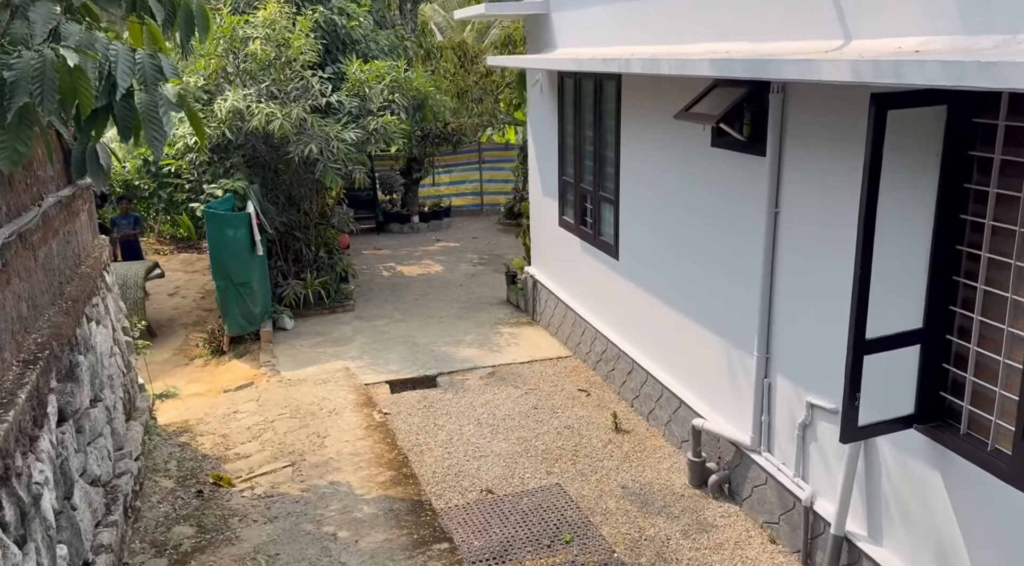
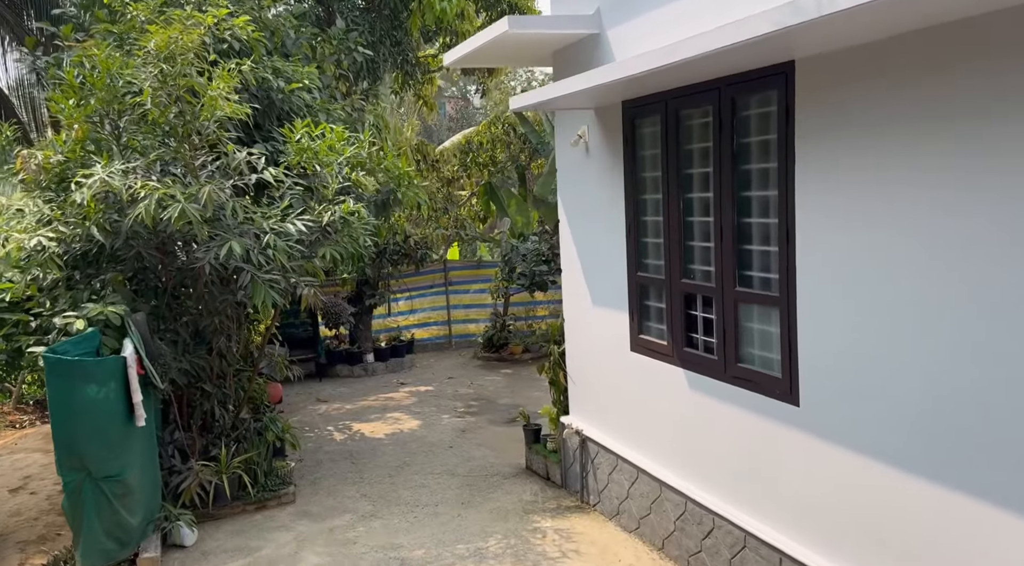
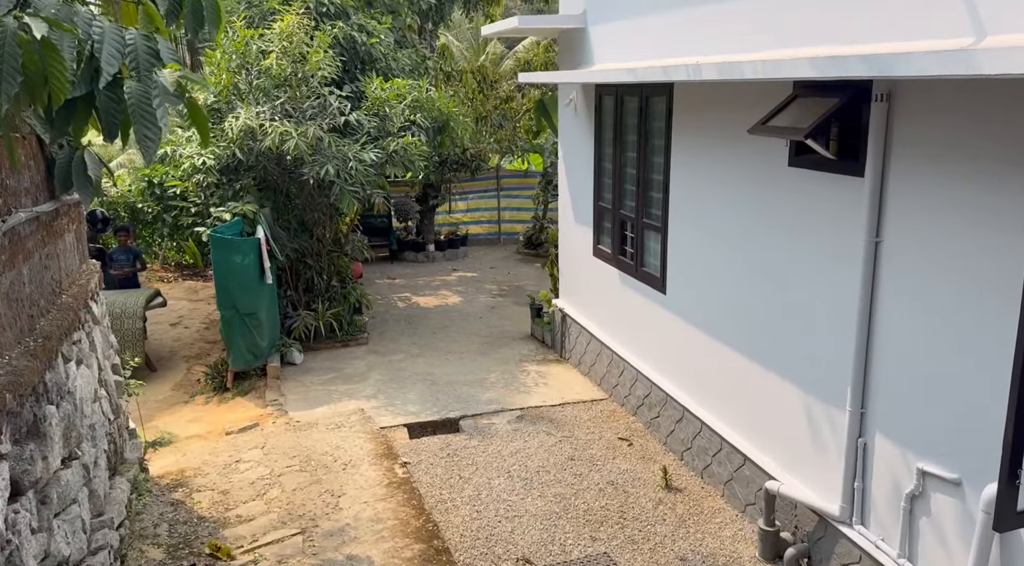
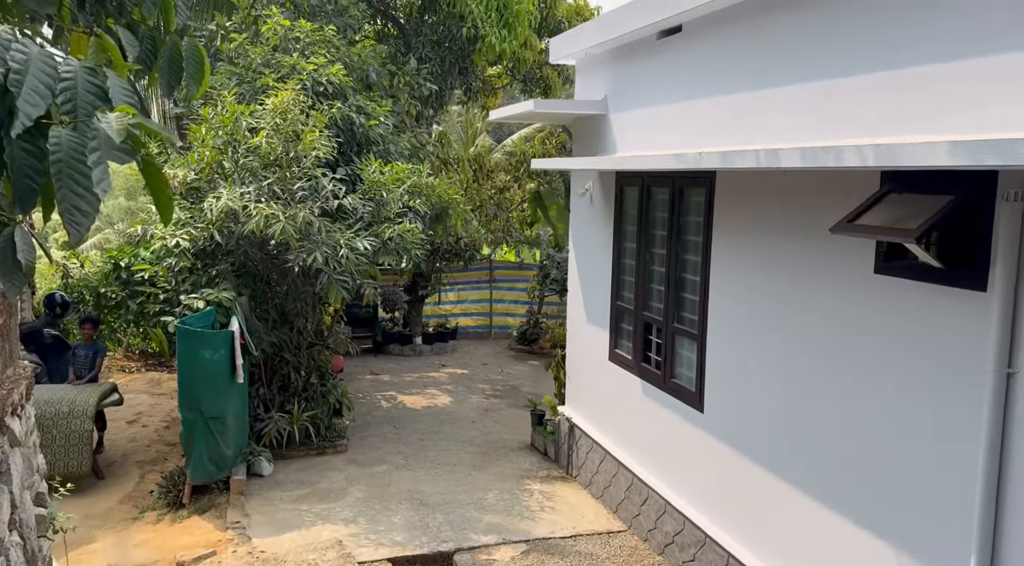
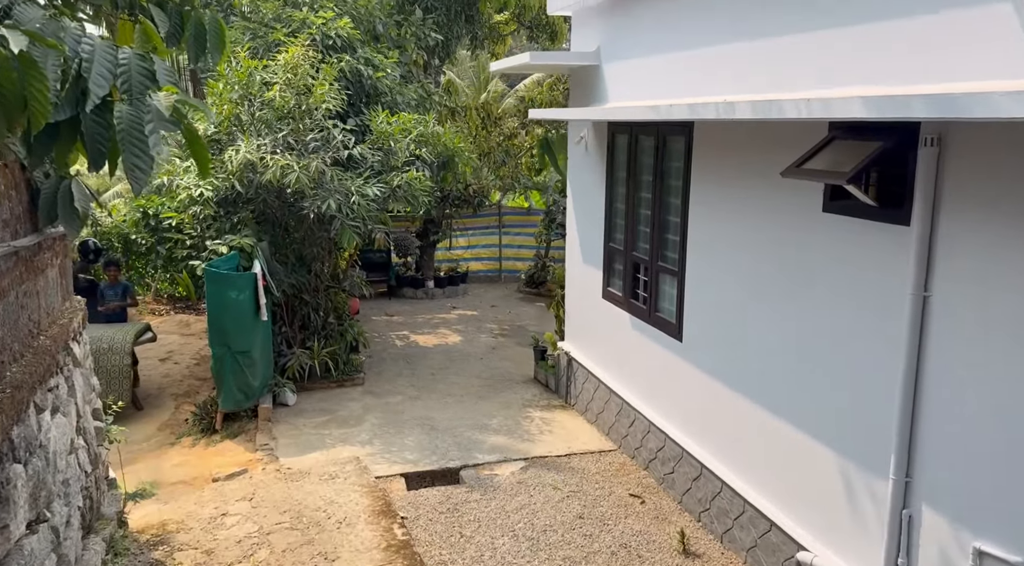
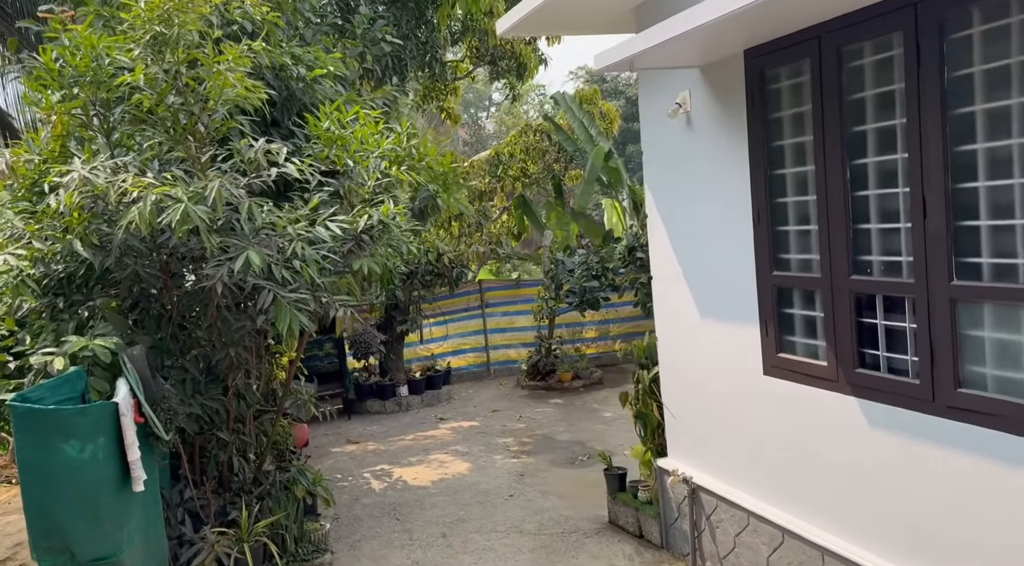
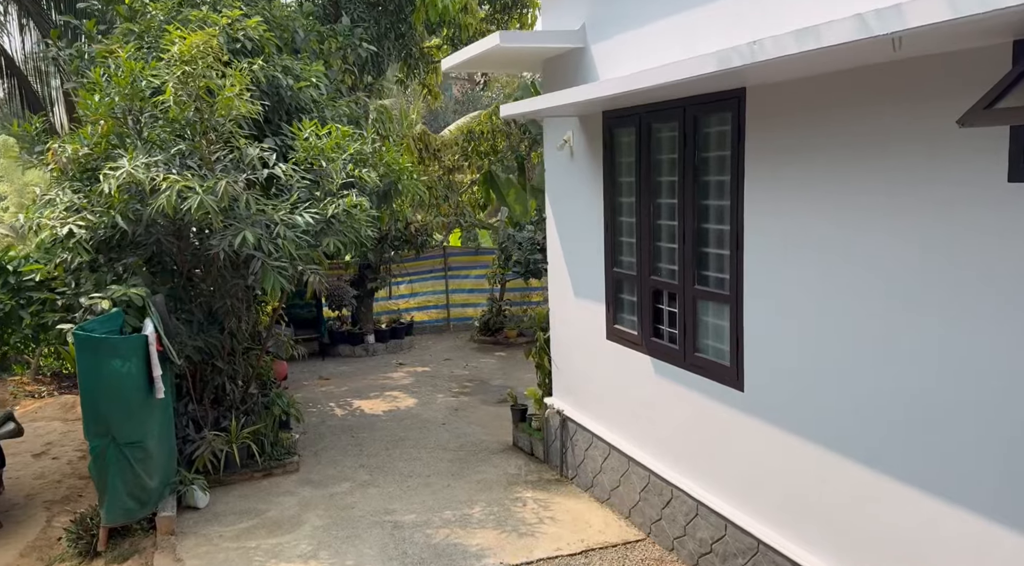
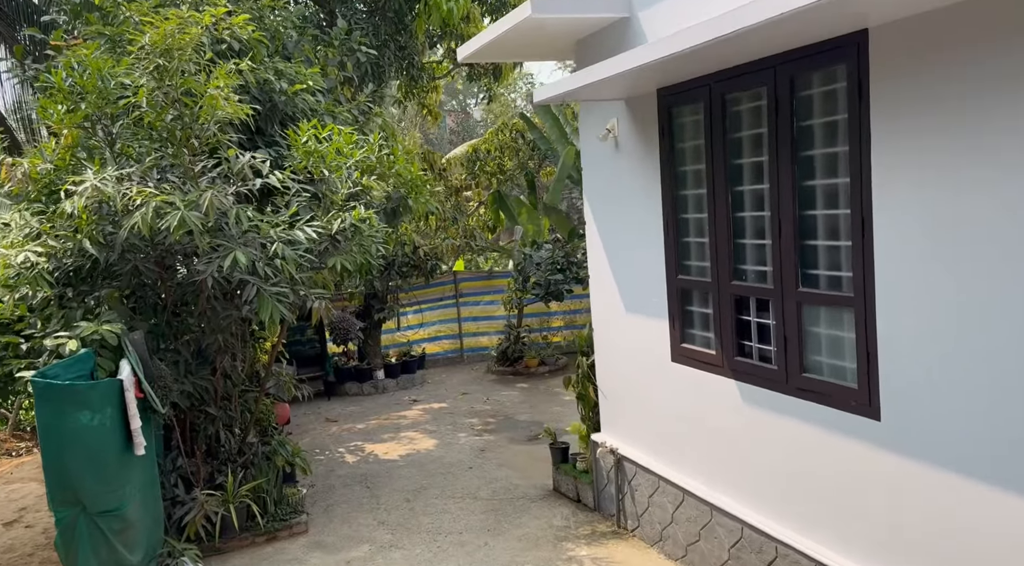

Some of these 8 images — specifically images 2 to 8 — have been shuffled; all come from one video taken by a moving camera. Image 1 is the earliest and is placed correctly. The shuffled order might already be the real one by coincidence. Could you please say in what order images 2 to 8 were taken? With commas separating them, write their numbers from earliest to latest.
3, 5, 4, 7, 2, 8, 6
